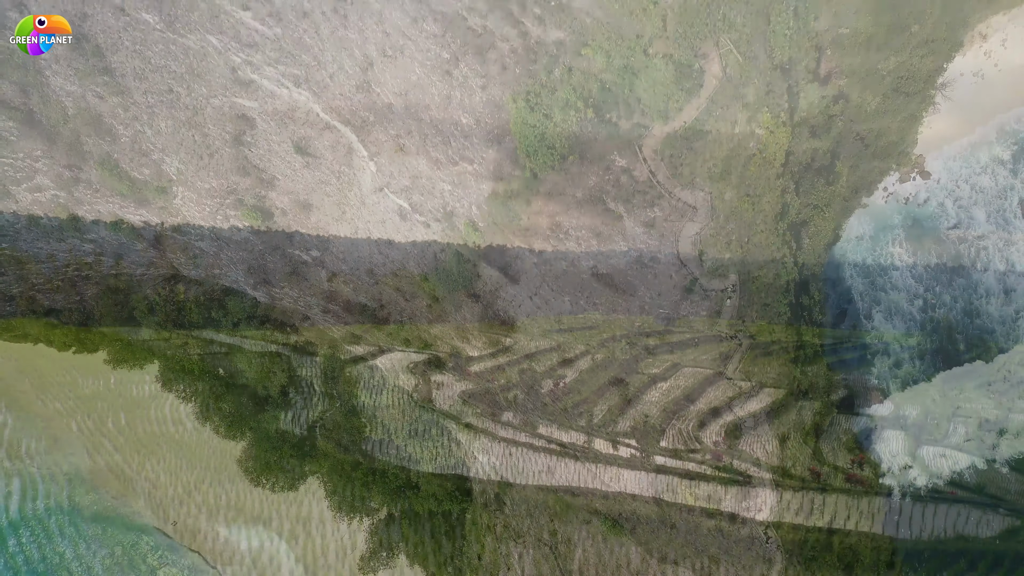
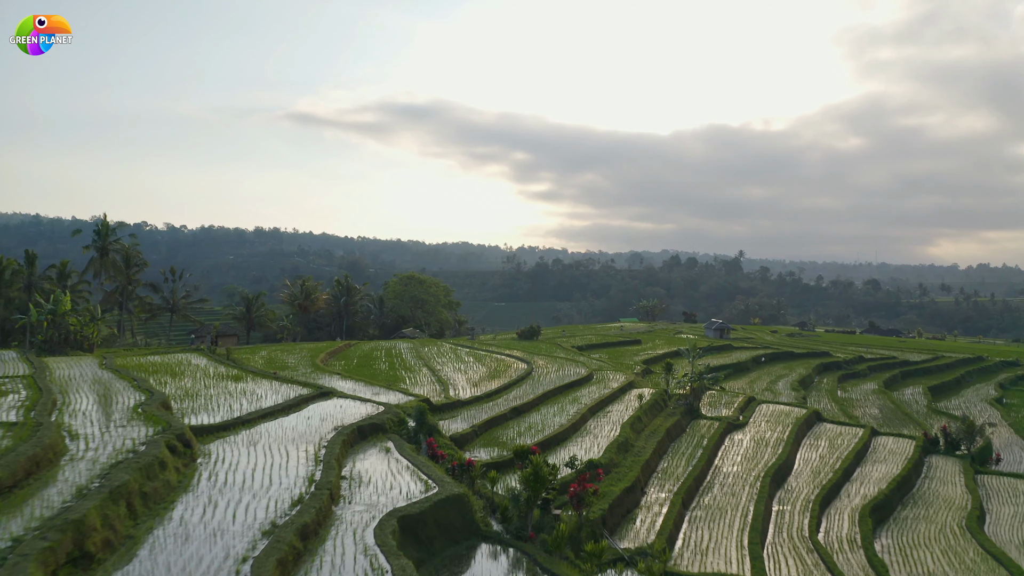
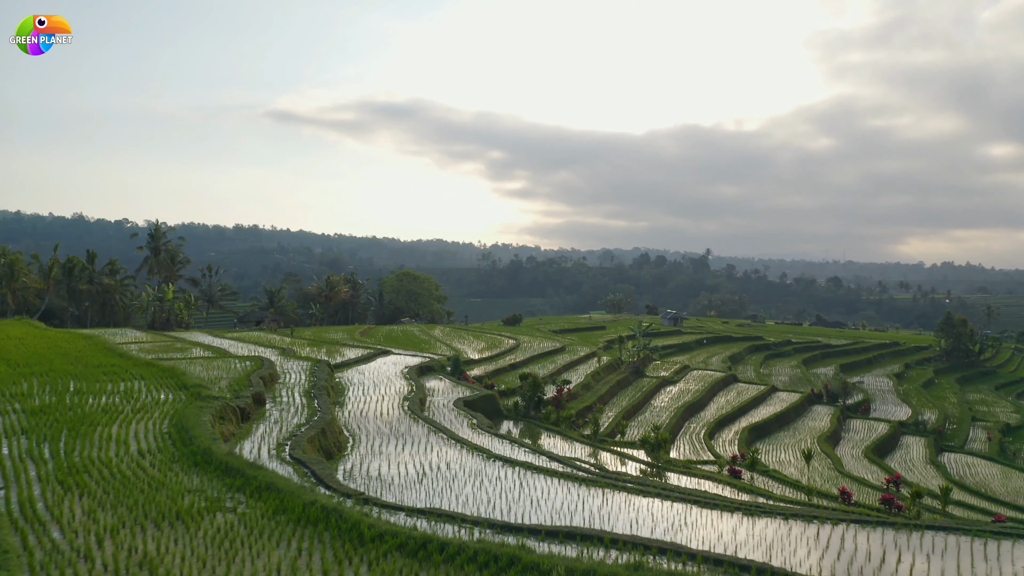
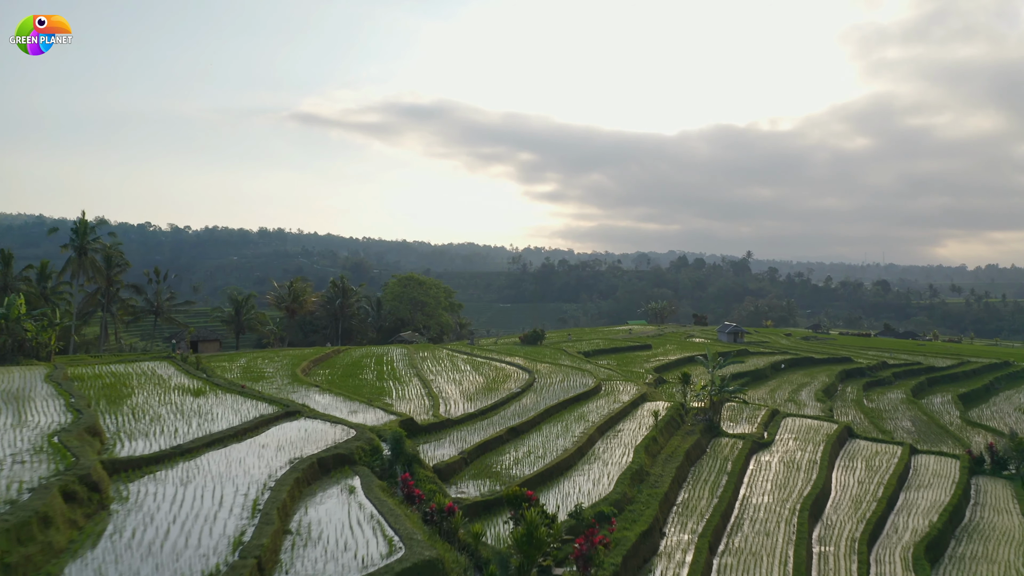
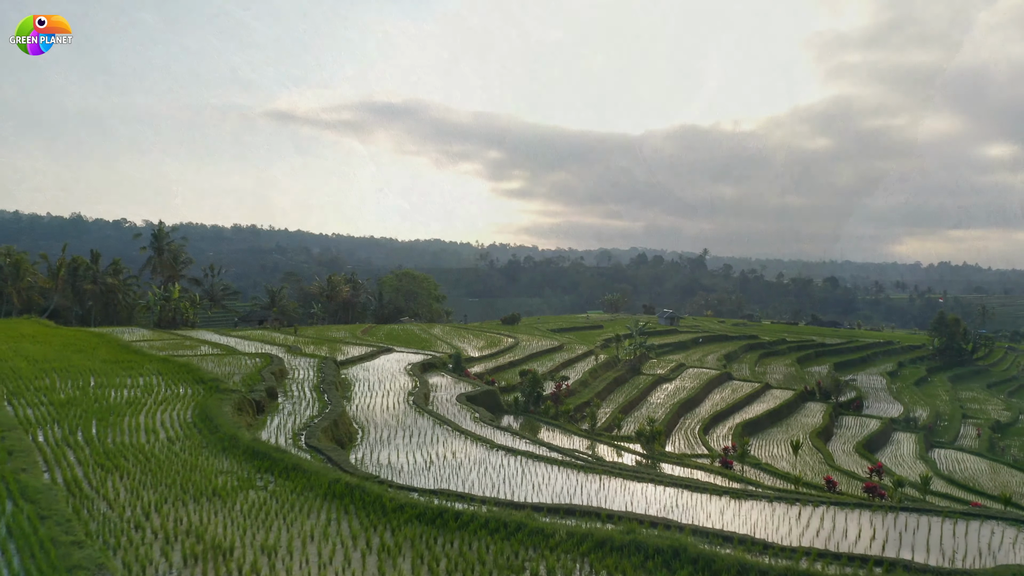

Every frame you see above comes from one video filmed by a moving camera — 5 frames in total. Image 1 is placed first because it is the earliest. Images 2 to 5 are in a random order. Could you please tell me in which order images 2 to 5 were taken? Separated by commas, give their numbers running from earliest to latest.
5, 3, 2, 4
